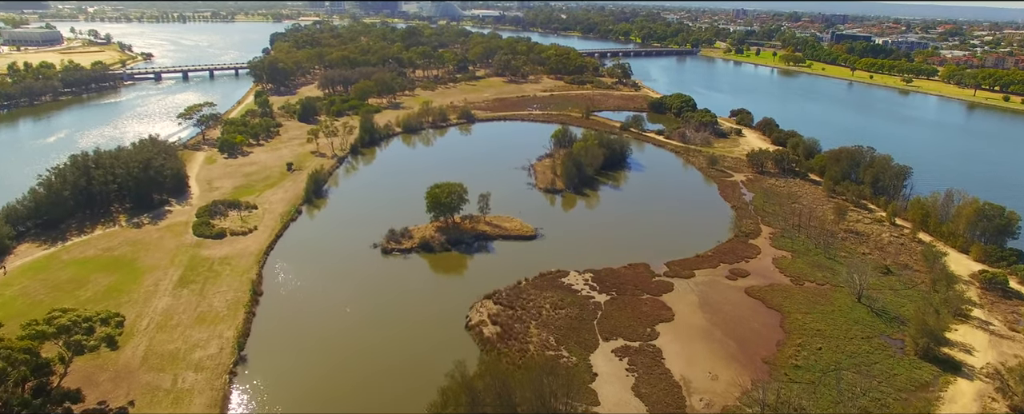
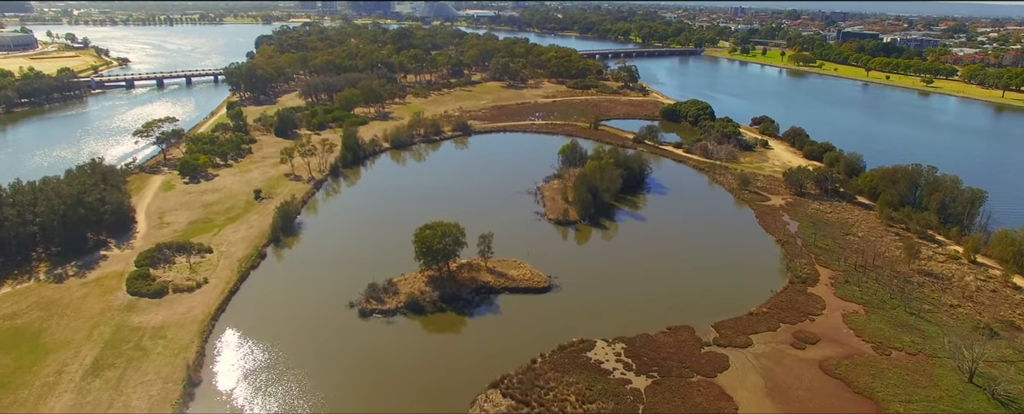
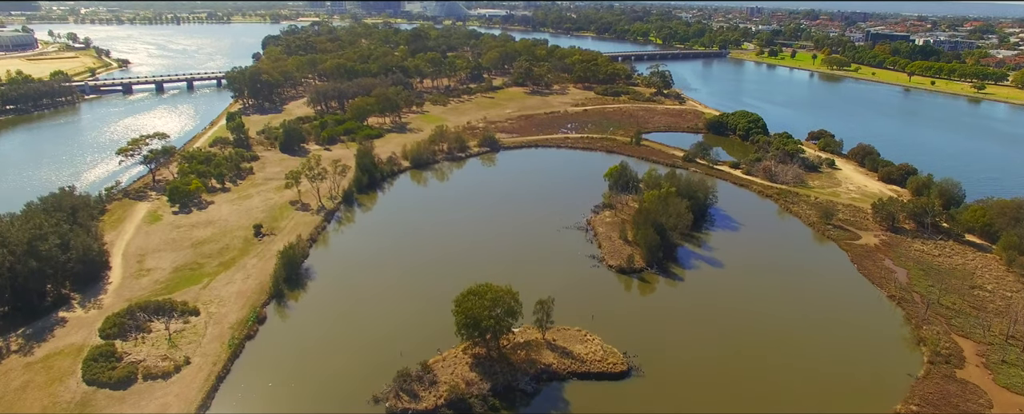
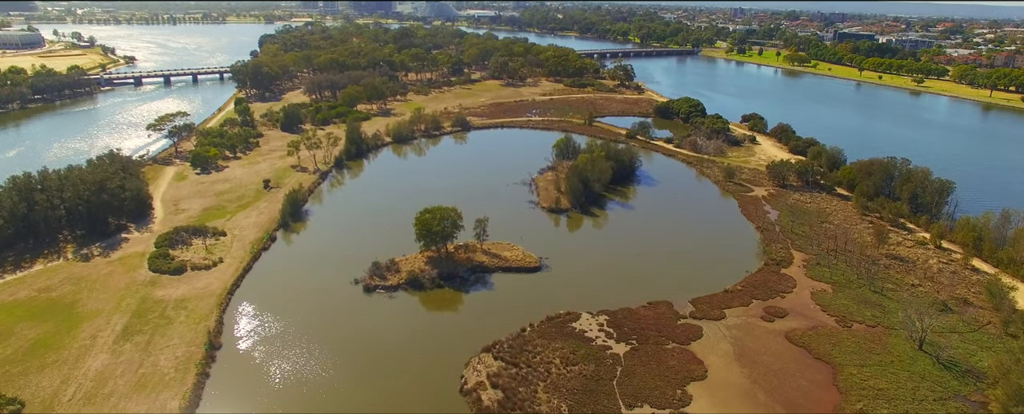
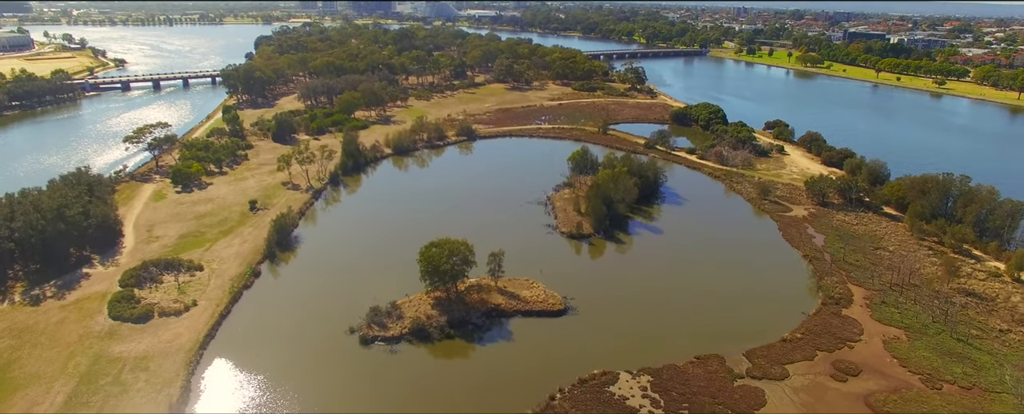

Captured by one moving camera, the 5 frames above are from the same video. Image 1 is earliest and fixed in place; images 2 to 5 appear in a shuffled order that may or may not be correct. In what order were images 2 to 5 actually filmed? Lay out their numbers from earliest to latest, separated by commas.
4, 2, 5, 3
